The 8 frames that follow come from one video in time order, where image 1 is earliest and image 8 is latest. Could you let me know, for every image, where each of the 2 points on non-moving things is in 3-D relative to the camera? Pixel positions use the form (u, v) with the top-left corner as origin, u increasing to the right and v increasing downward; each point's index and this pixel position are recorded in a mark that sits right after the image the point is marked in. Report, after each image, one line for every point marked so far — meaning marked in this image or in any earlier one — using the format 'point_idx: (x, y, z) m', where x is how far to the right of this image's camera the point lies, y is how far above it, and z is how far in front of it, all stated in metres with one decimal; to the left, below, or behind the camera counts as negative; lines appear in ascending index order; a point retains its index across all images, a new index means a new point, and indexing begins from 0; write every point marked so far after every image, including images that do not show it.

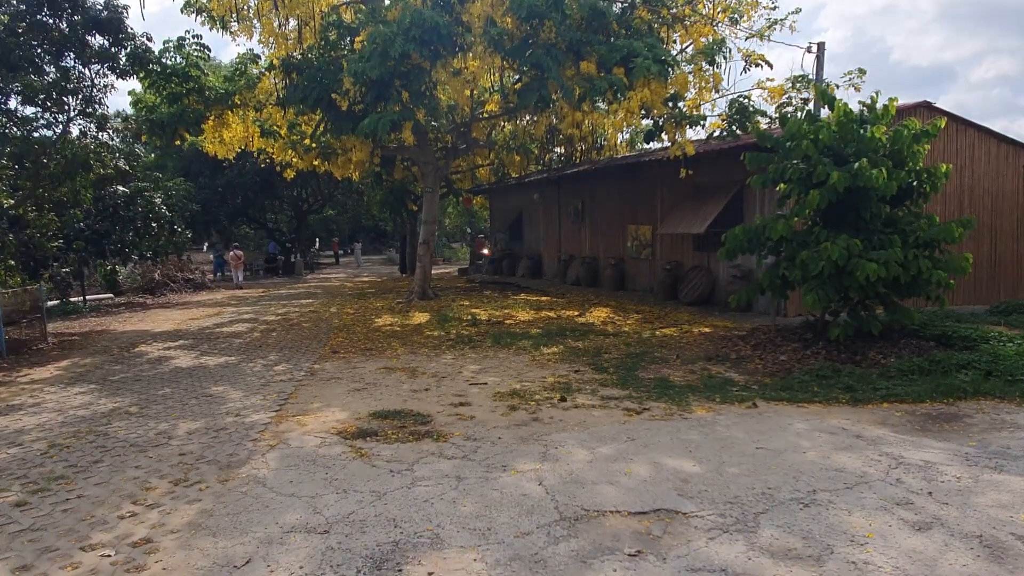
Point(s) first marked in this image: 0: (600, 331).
0: (+1.2, -0.6, +9.6) m
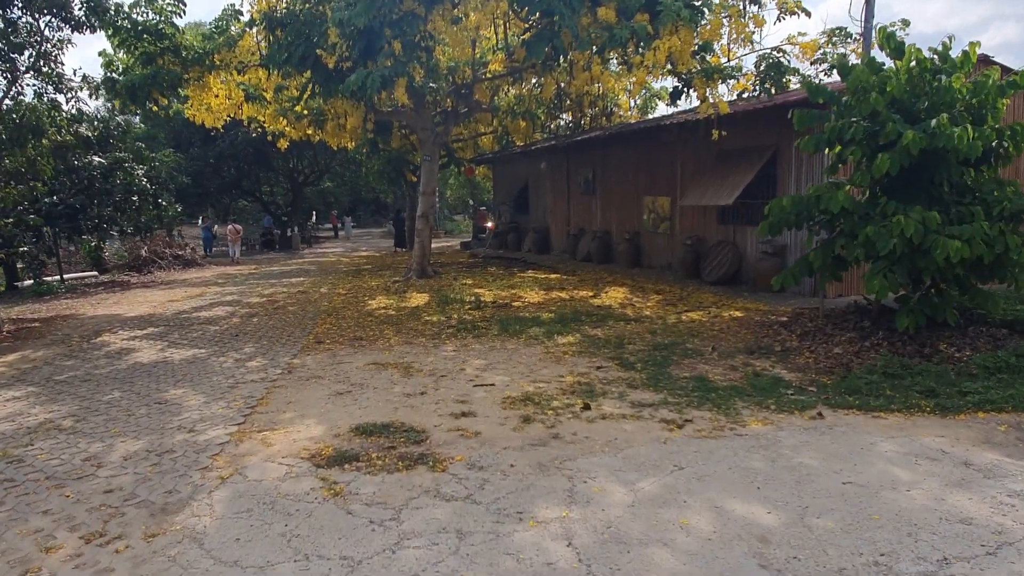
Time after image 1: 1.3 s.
0: (+1.3, -0.3, +8.5) m
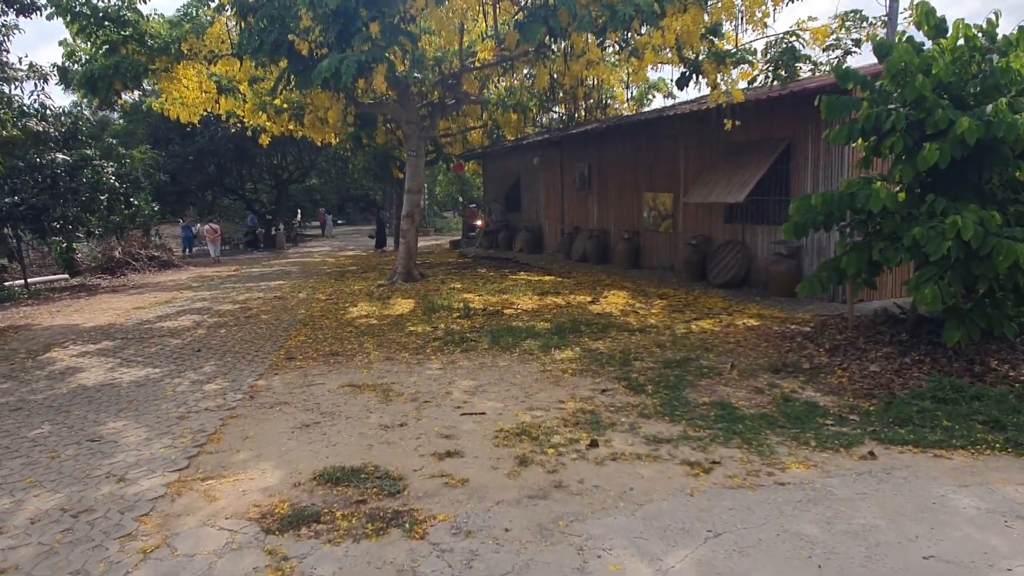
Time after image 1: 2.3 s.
0: (+1.2, -0.4, +7.8) m
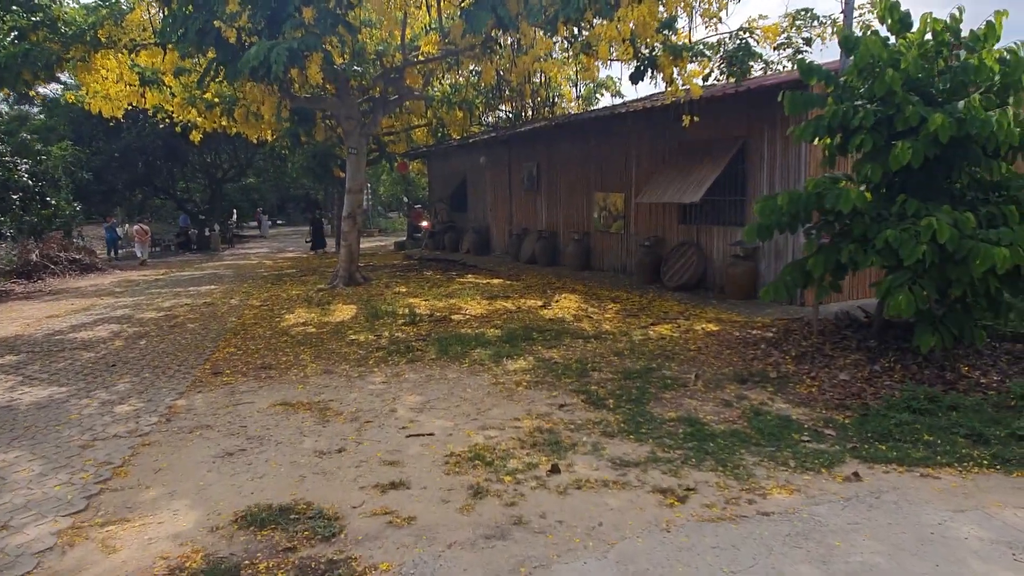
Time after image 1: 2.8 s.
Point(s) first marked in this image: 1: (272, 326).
0: (+0.7, -0.4, +7.4) m
1: (-2.7, -0.4, +8.2) m
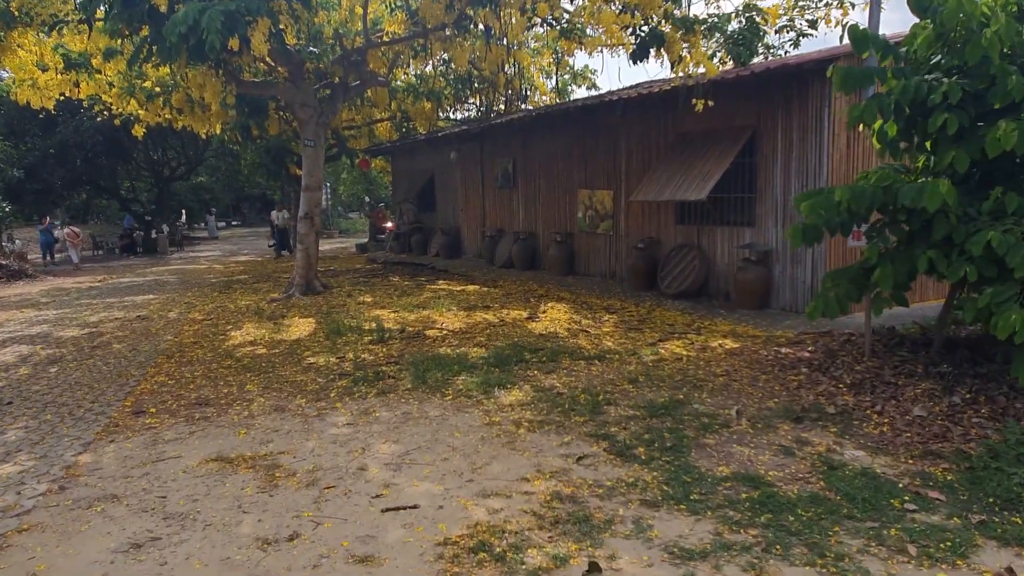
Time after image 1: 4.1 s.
0: (+0.6, -0.5, +6.3) m
1: (-2.9, -0.6, +7.0) m
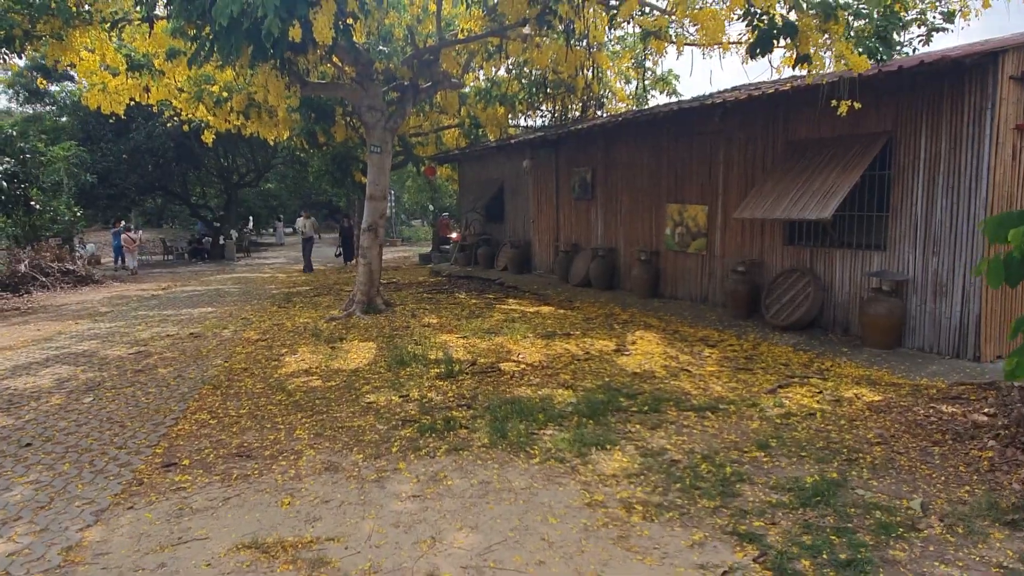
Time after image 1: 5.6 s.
0: (+1.2, -0.8, +5.3) m
1: (-2.1, -0.8, +6.2) m
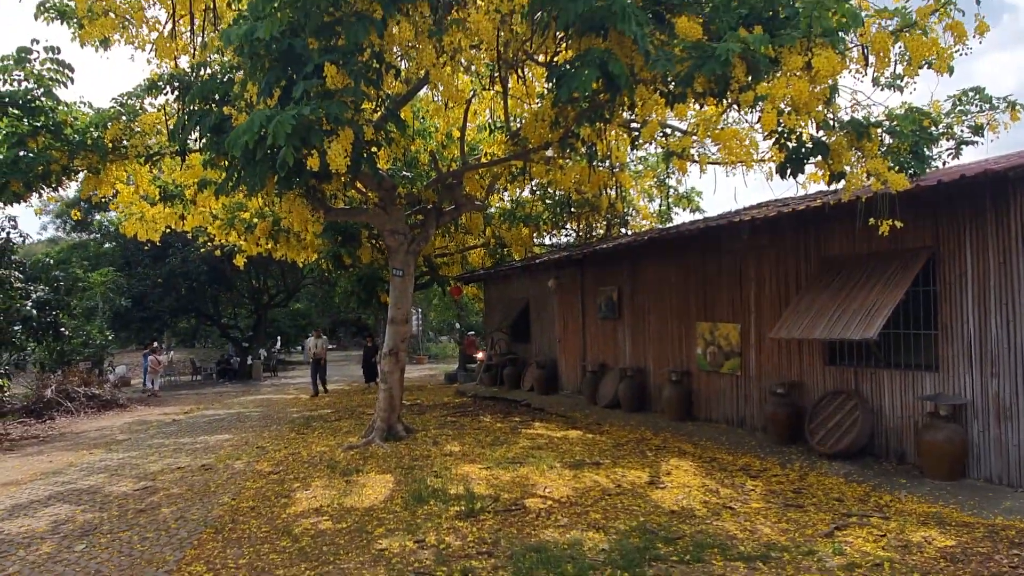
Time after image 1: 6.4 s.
0: (+1.4, -1.7, +4.7) m
1: (-1.9, -1.8, +5.8) m
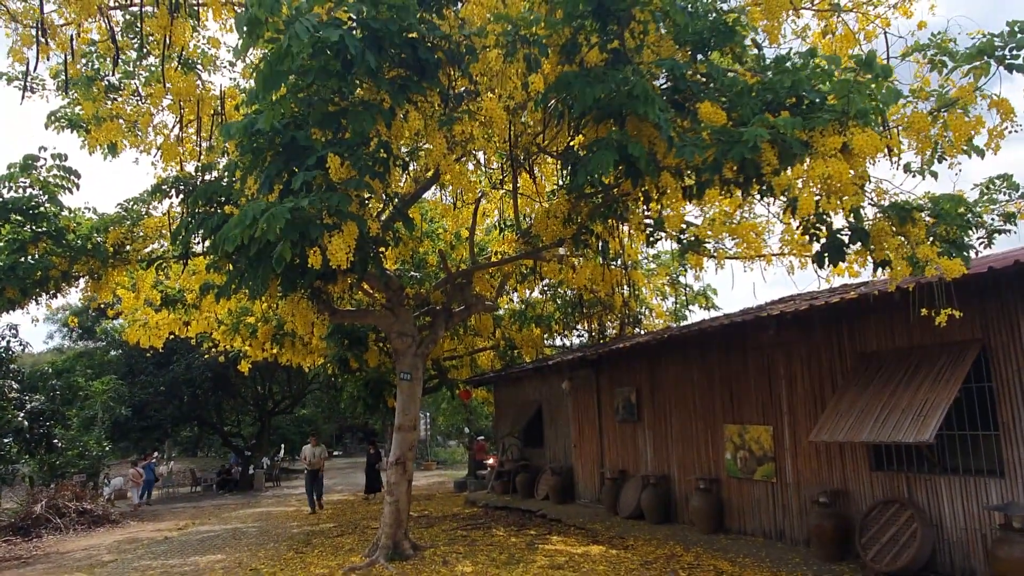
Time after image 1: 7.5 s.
0: (+1.5, -2.2, +4.0) m
1: (-1.8, -2.6, +5.1) m
